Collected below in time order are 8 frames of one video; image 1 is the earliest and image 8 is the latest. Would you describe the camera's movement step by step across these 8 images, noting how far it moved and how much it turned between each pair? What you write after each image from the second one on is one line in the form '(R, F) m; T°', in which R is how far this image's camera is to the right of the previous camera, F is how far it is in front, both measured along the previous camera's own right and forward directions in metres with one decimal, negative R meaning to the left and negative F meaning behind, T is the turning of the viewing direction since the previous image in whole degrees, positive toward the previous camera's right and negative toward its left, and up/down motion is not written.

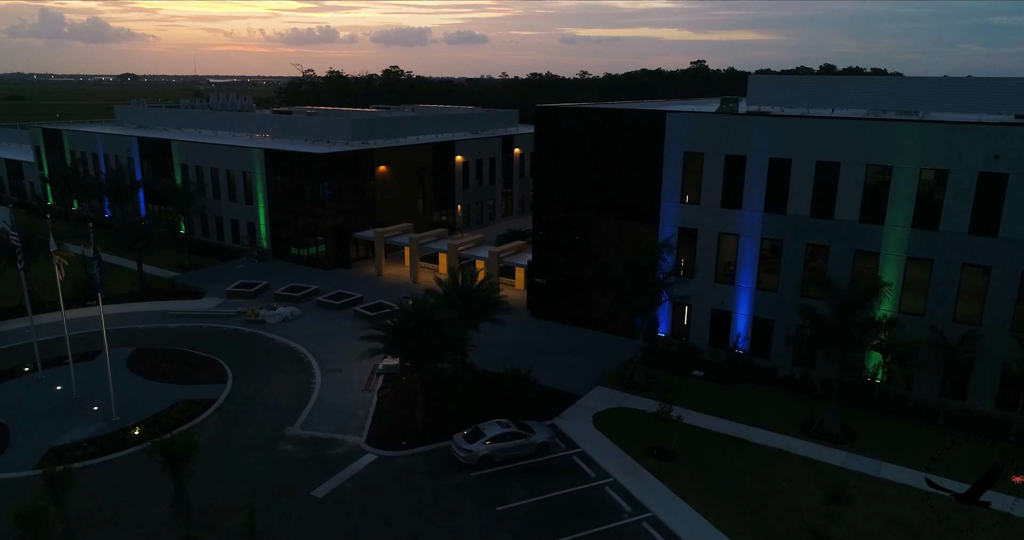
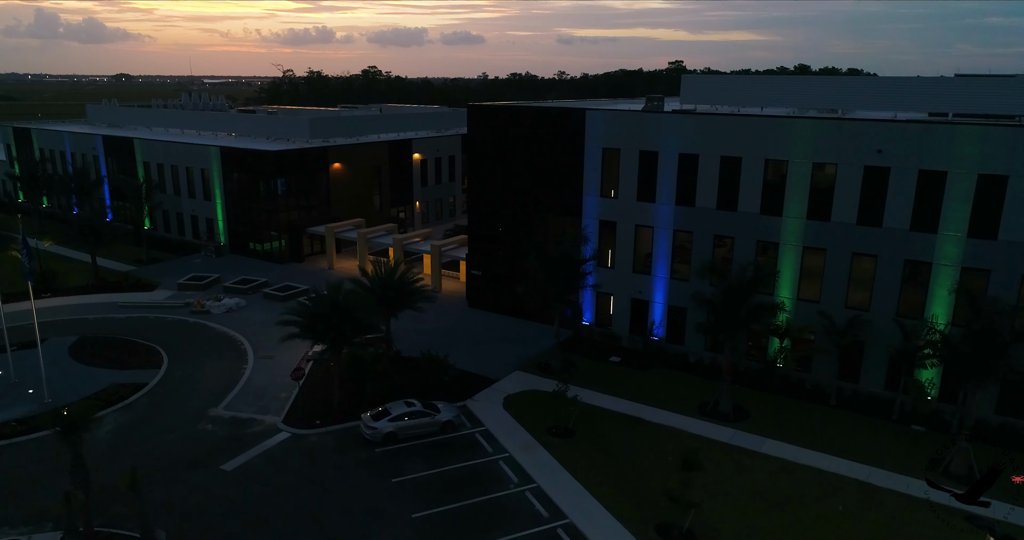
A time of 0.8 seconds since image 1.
(+3.1, -1.4) m; 0°
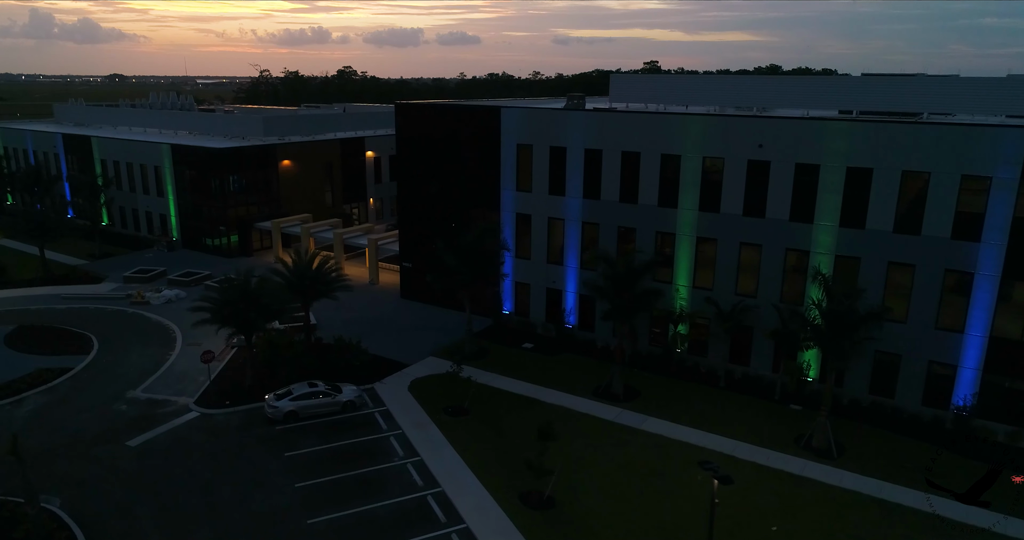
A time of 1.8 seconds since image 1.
(+3.6, -1.4) m; 0°
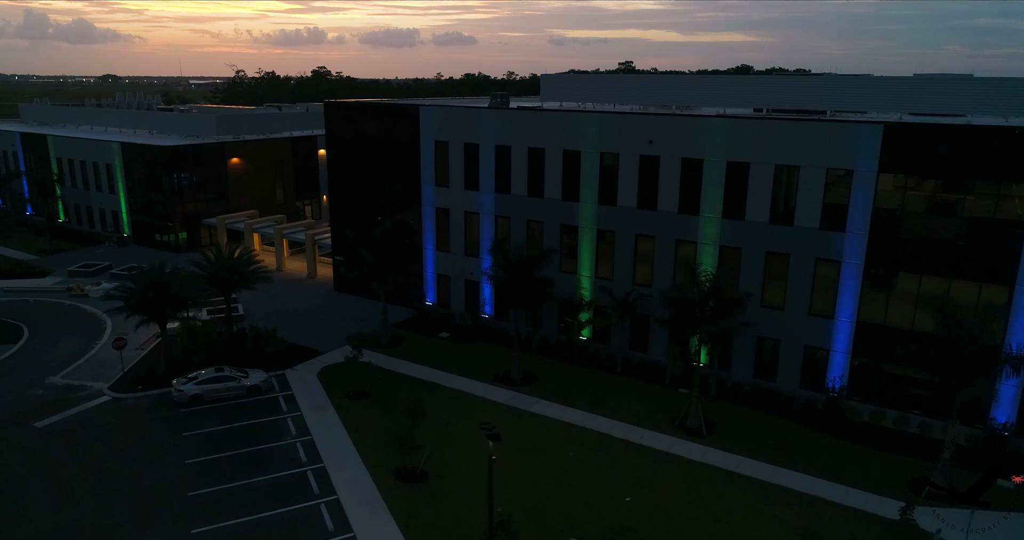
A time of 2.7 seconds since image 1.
(+3.8, -1.3) m; 0°
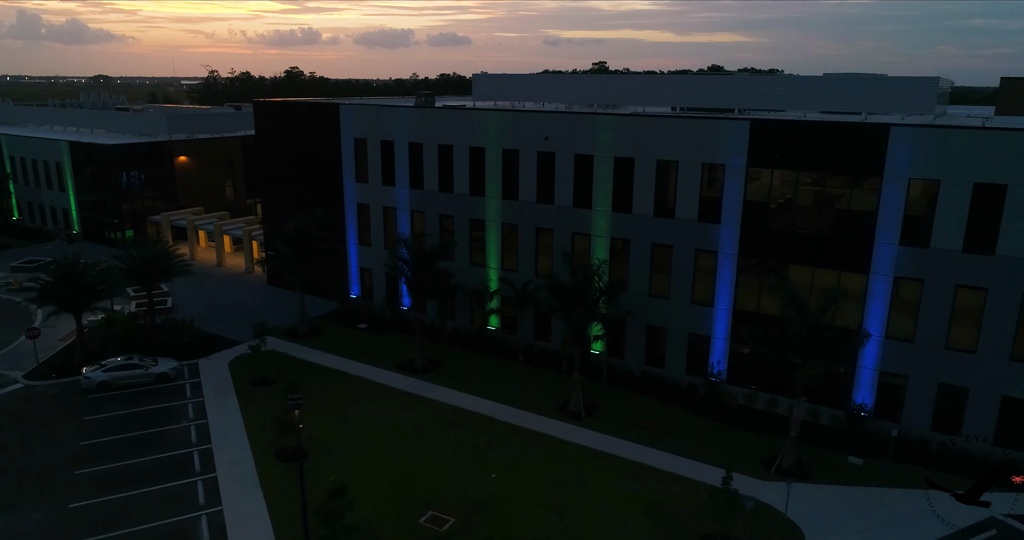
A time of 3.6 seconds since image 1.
(+3.9, -1.2) m; 0°
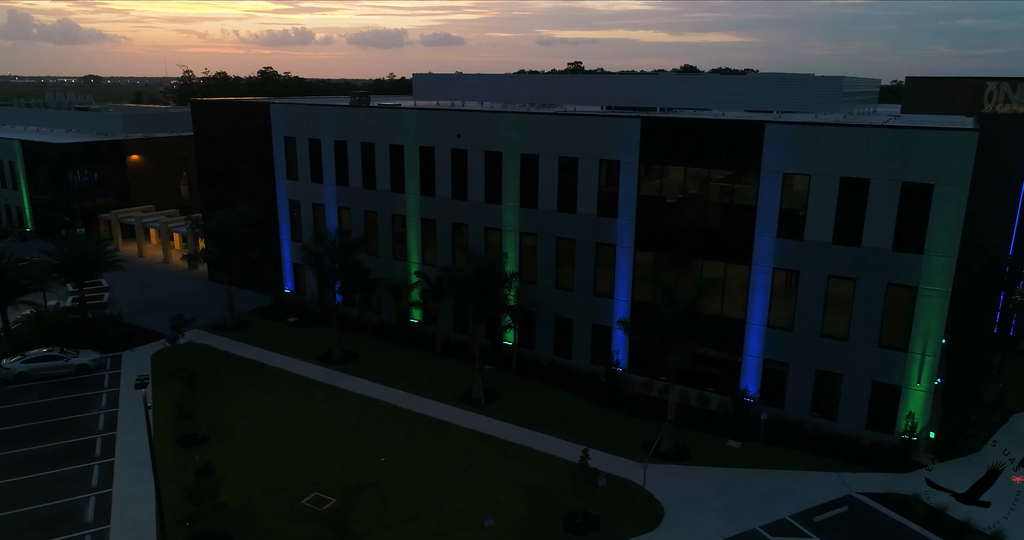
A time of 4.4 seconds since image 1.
(+3.5, -1.0) m; 0°
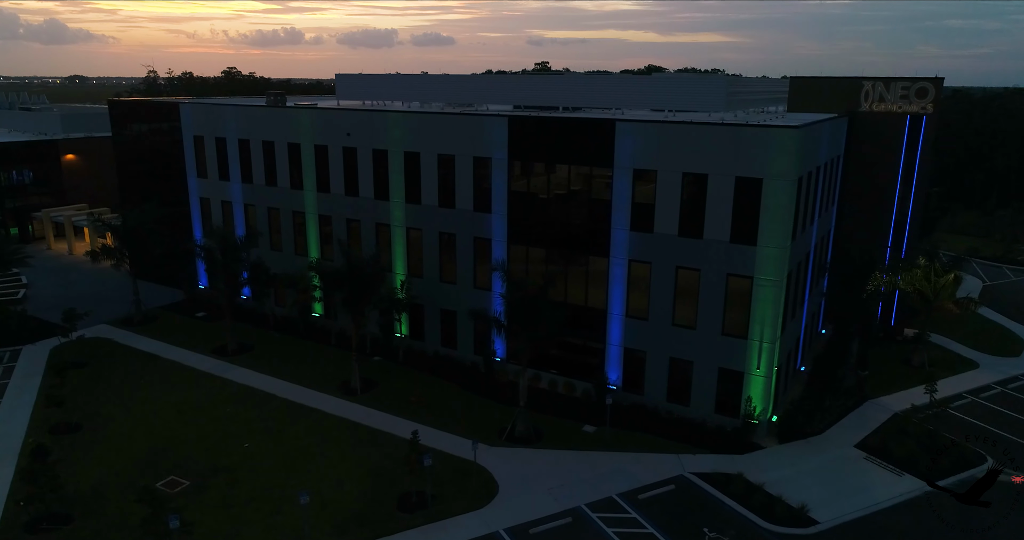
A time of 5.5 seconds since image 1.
(+4.5, -1.0) m; +1°
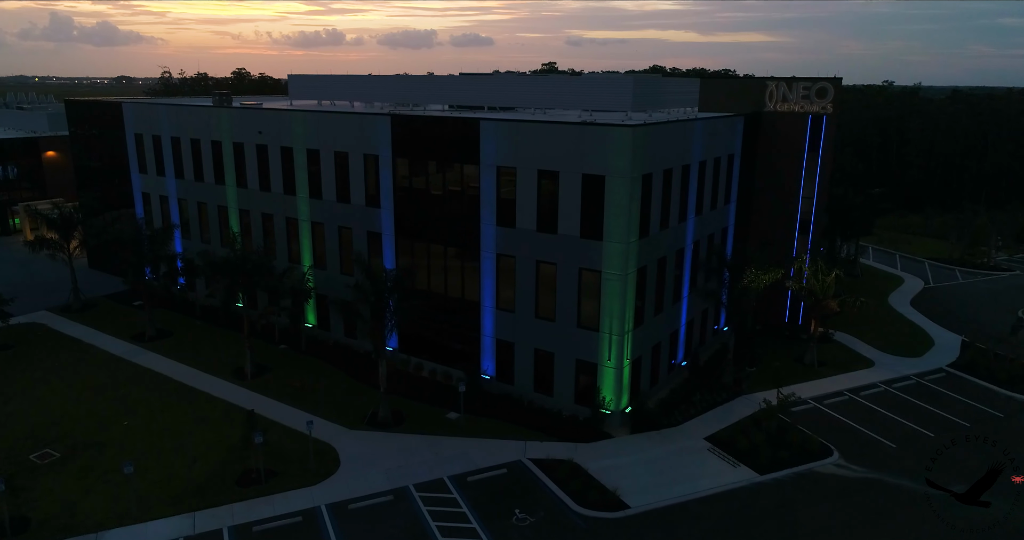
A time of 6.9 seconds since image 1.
(+6.2, -0.9) m; -3°
